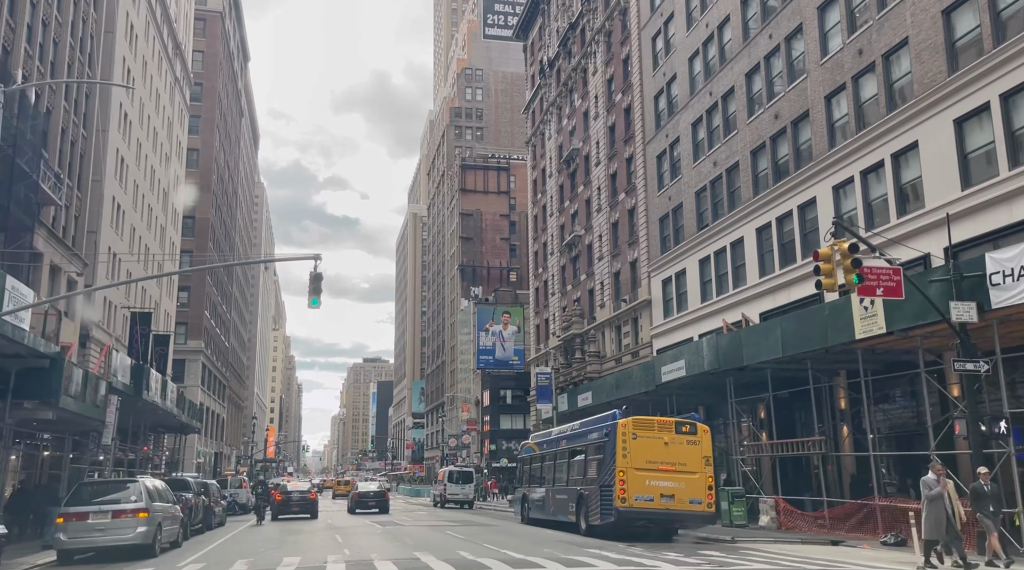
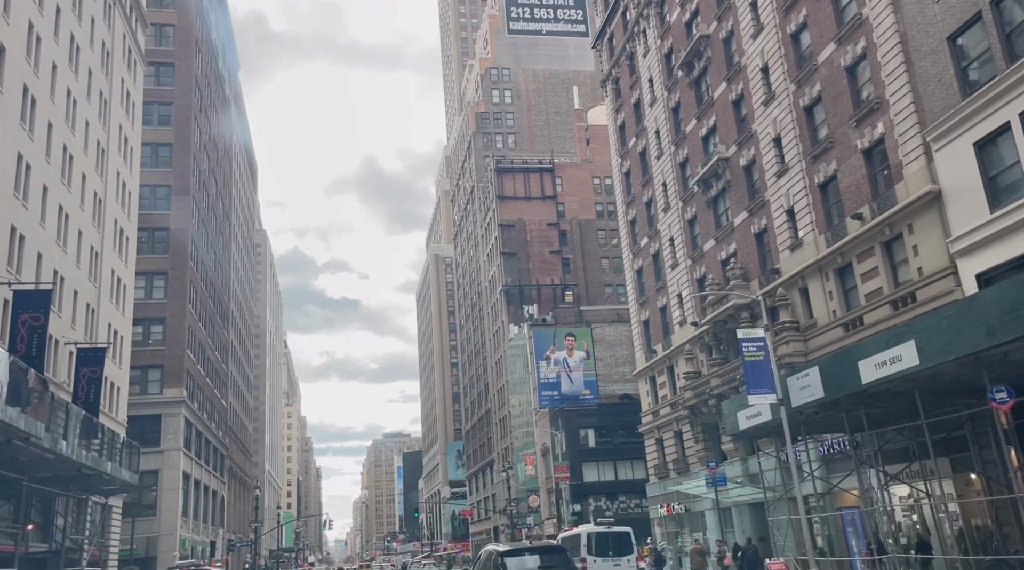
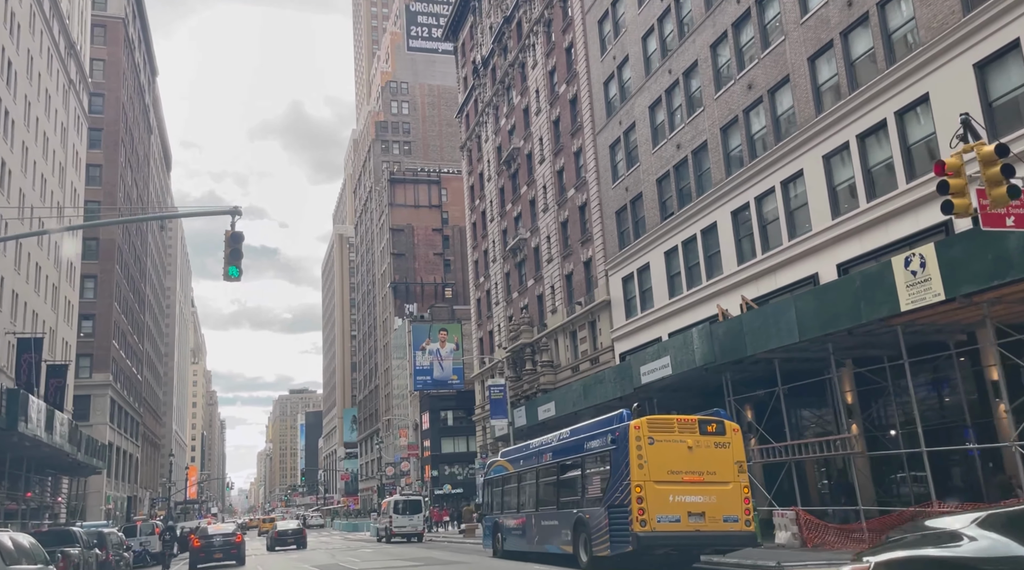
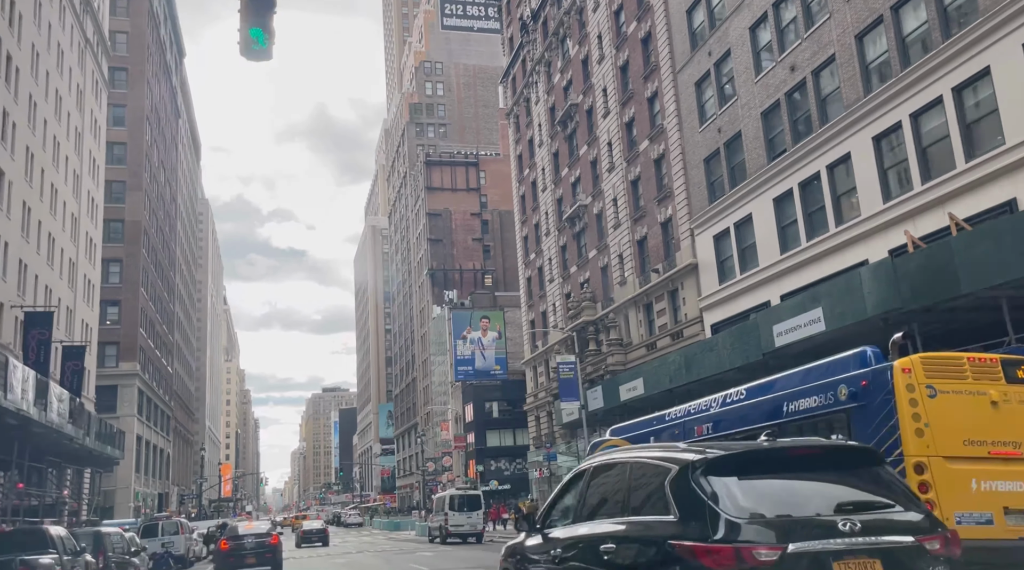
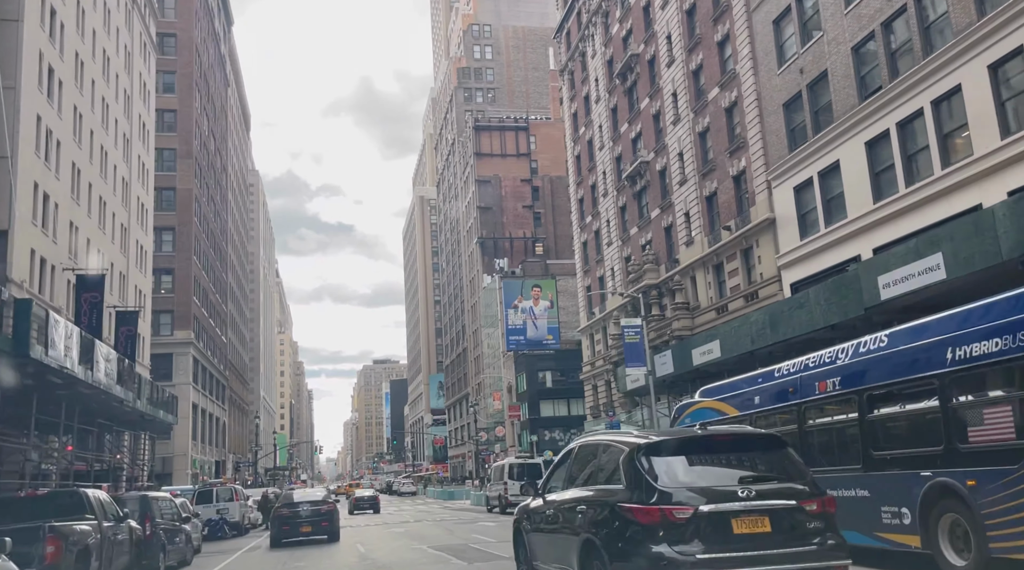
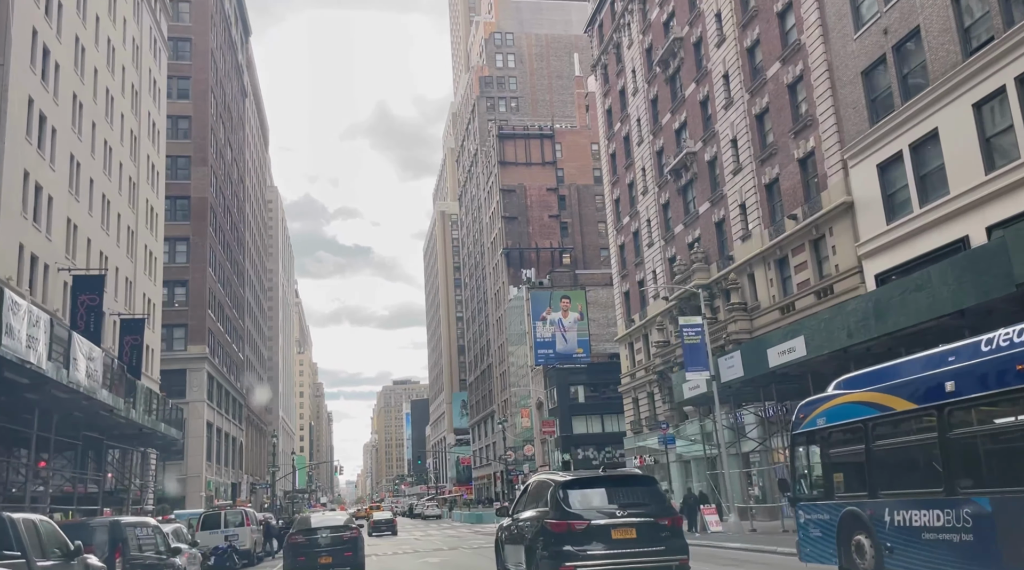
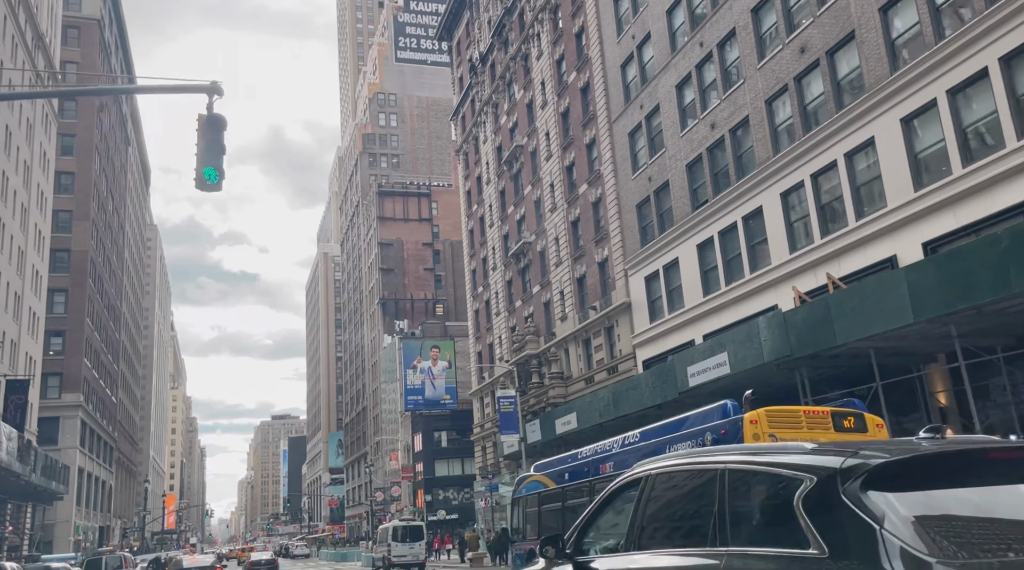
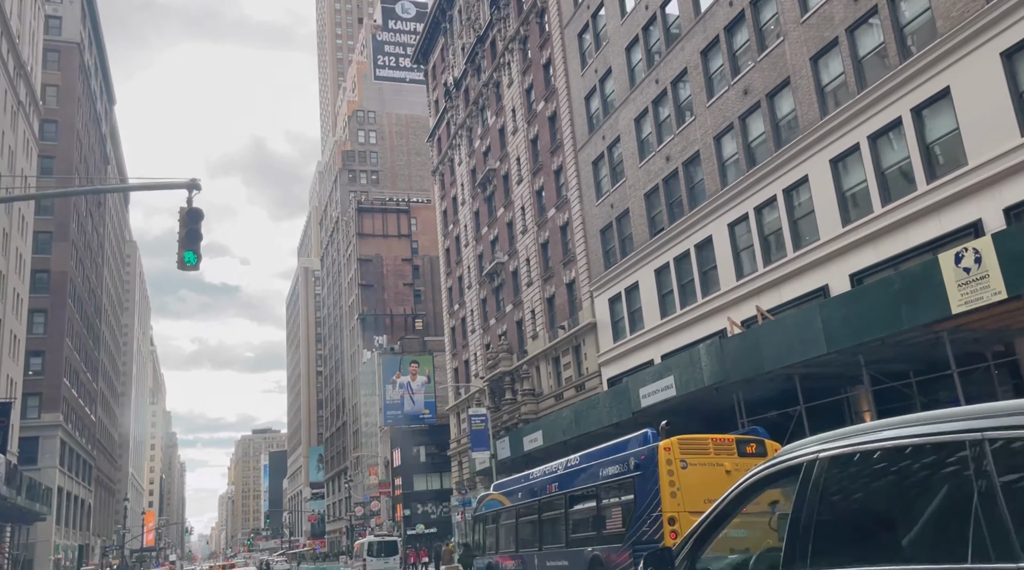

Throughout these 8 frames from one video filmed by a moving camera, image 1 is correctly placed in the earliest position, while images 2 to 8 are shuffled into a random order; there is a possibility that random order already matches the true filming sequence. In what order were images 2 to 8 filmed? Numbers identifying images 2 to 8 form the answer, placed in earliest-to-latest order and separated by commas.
3, 8, 7, 4, 5, 6, 2
